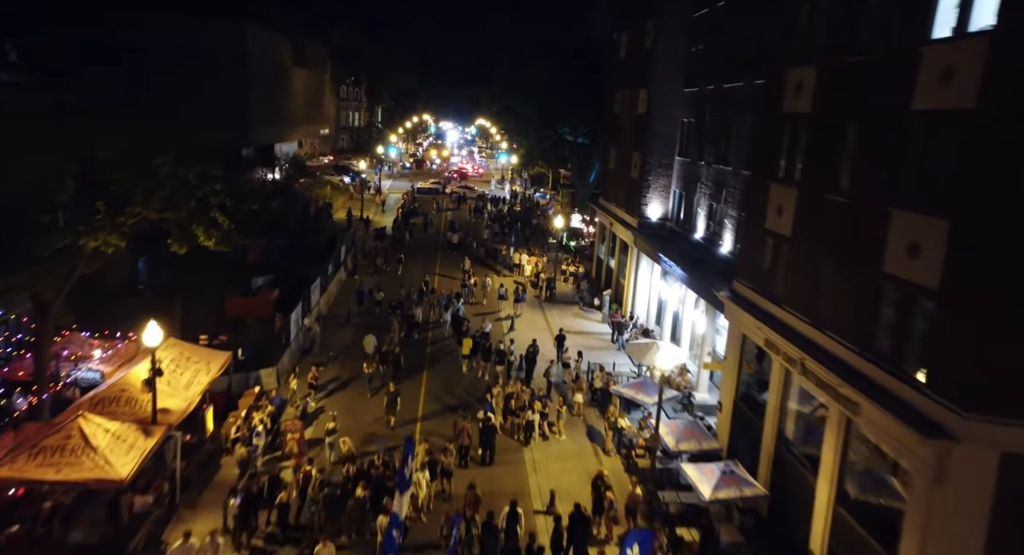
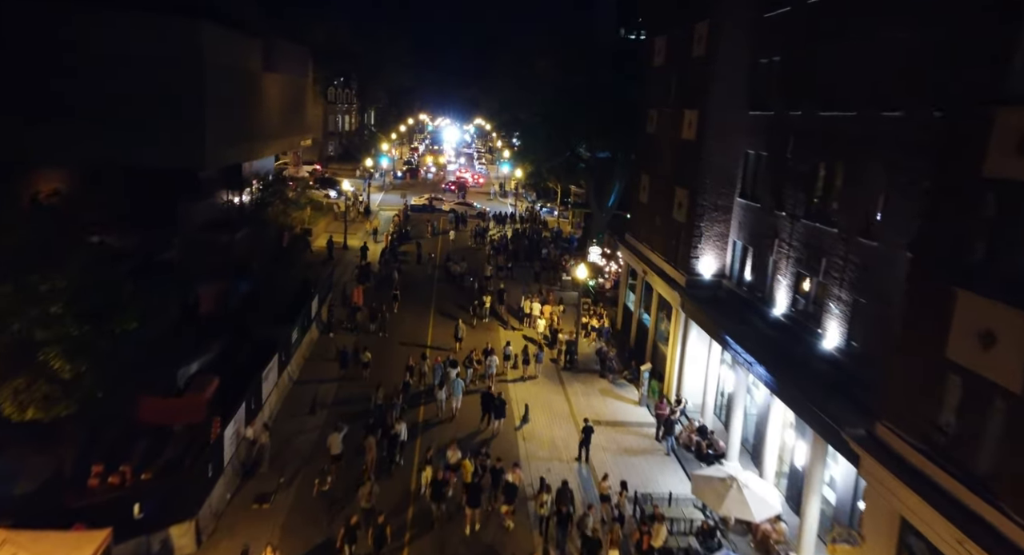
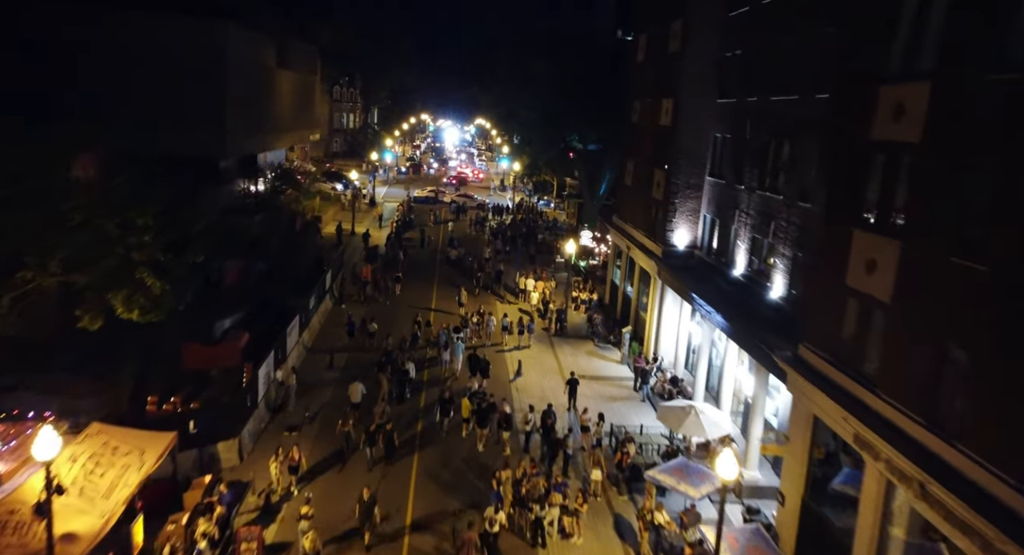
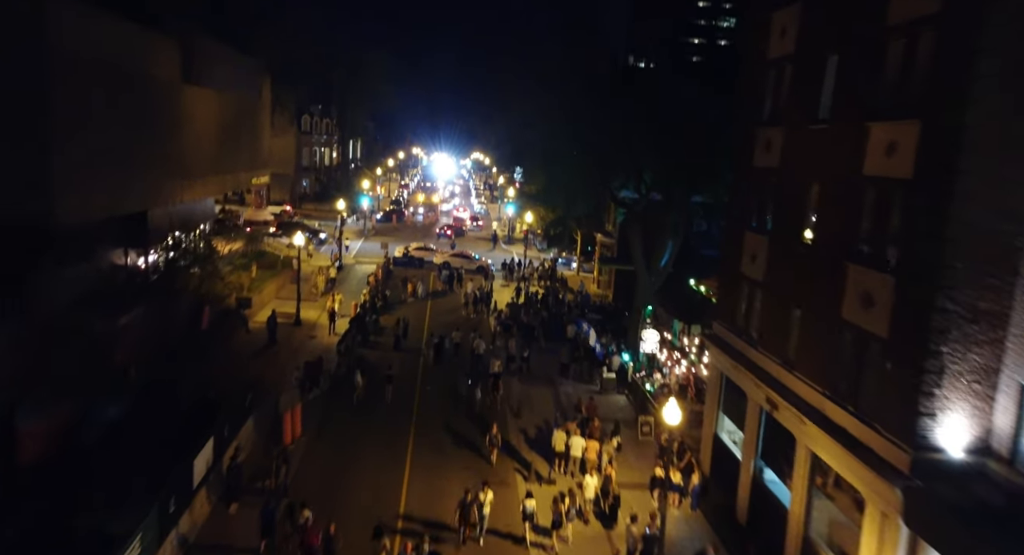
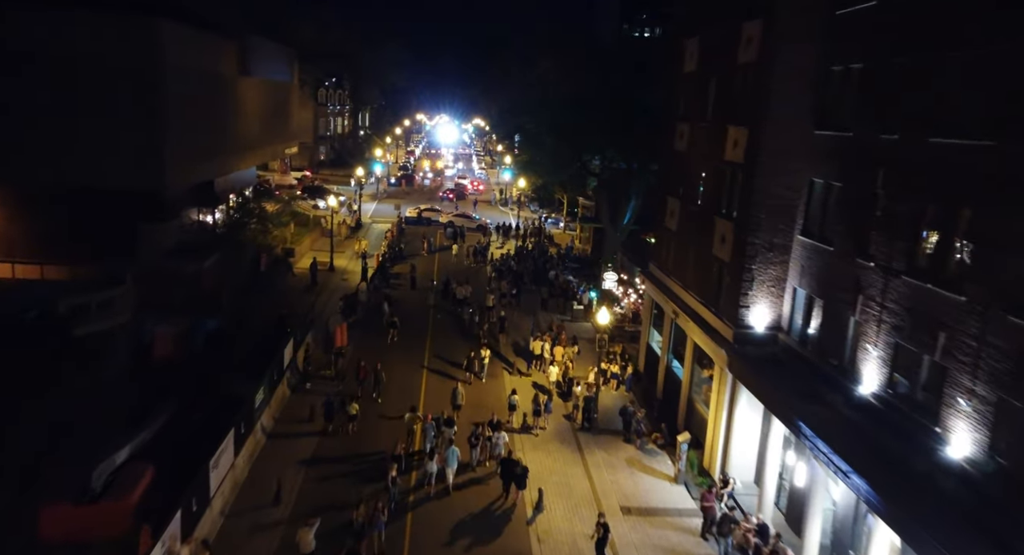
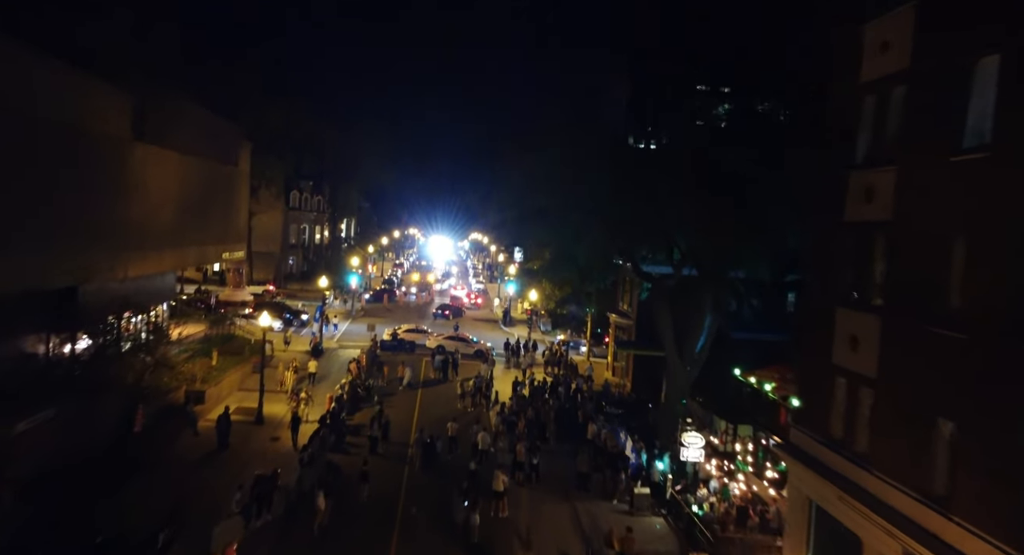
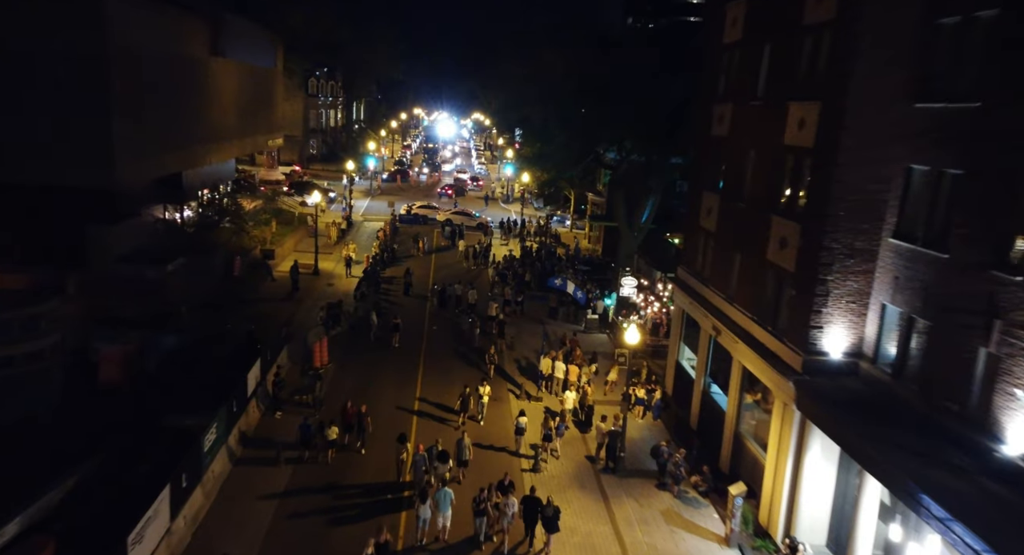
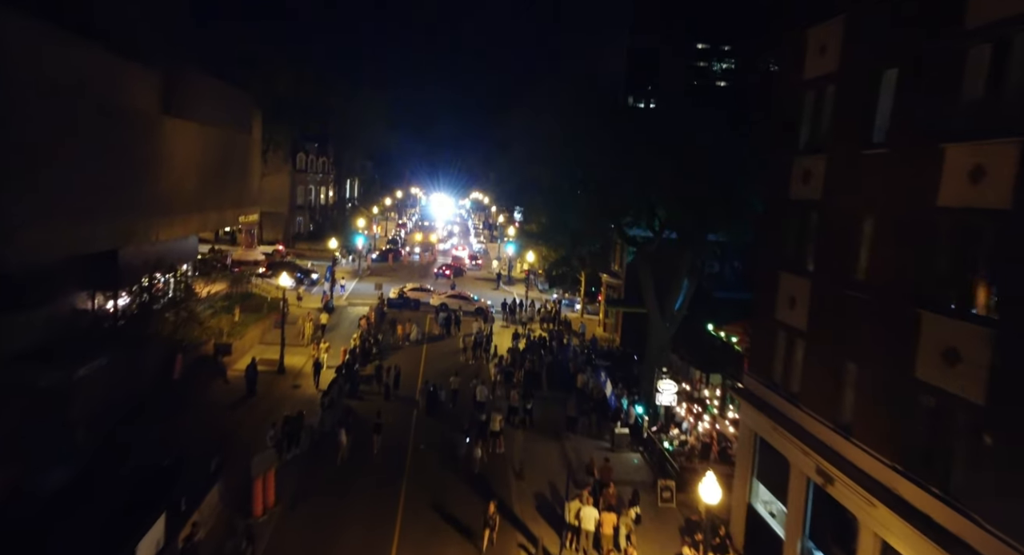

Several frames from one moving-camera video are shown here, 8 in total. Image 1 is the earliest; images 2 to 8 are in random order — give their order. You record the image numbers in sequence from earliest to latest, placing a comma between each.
3, 2, 5, 7, 4, 8, 6
